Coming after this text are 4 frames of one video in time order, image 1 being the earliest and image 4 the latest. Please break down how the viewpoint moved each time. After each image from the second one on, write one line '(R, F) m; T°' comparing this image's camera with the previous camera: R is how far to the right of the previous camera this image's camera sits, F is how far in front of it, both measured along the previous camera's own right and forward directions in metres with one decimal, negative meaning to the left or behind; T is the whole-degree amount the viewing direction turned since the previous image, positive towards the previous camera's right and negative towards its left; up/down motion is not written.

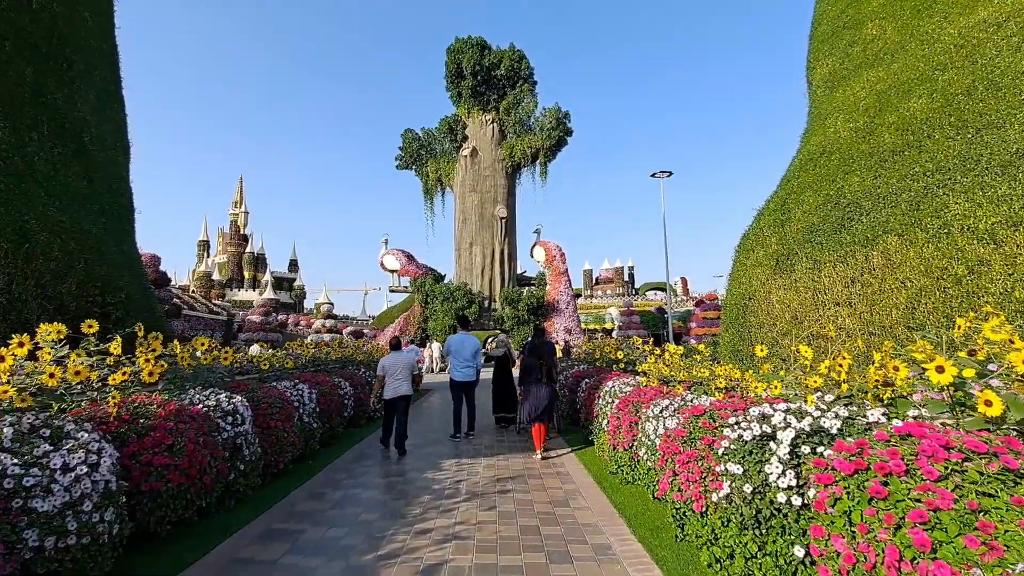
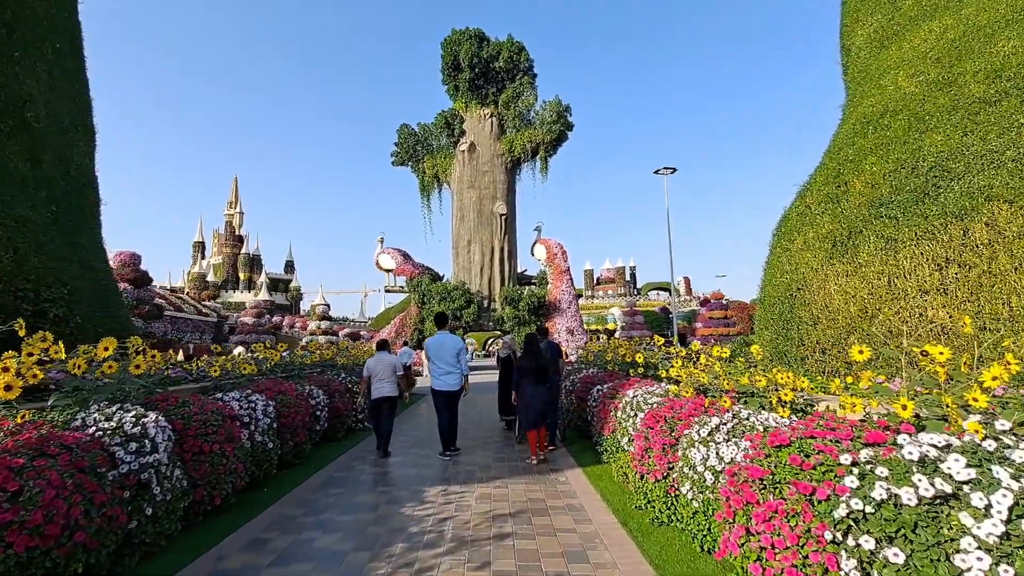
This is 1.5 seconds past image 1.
(0.0, +1.0) m; 0°
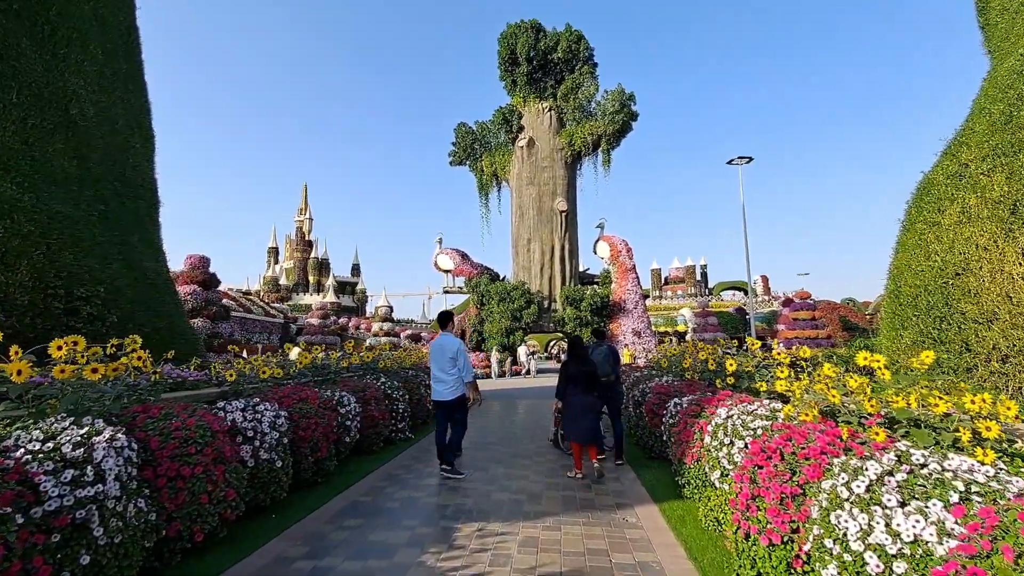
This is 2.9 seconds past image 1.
(+0.1, +1.0) m; -7°
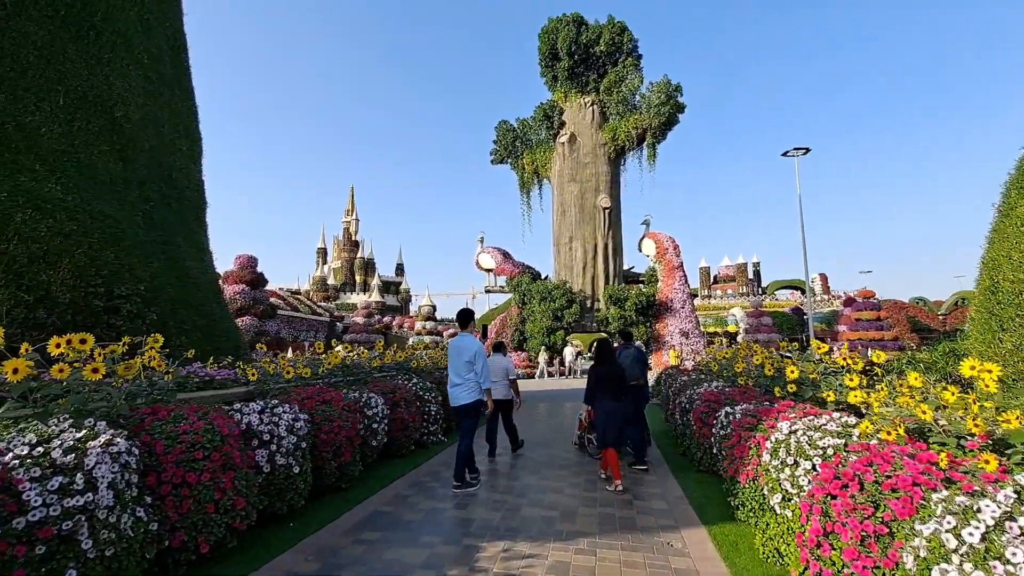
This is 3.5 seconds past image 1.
(+0.1, +0.4) m; -5°
